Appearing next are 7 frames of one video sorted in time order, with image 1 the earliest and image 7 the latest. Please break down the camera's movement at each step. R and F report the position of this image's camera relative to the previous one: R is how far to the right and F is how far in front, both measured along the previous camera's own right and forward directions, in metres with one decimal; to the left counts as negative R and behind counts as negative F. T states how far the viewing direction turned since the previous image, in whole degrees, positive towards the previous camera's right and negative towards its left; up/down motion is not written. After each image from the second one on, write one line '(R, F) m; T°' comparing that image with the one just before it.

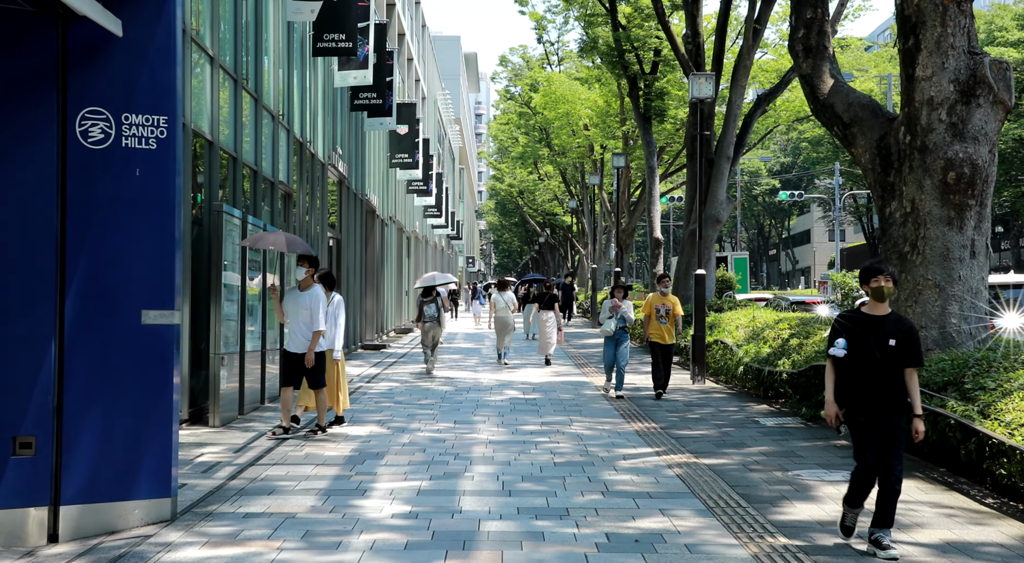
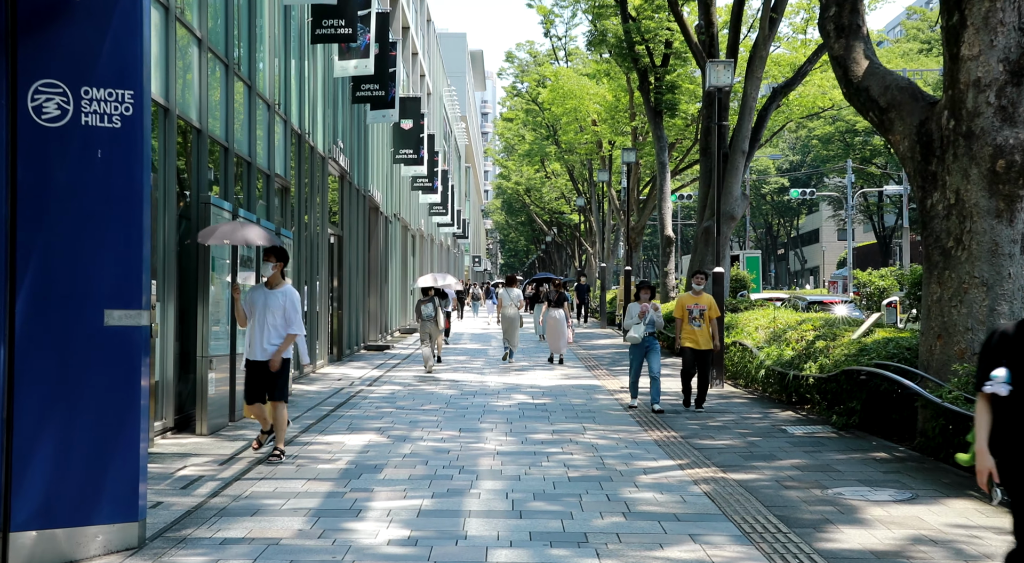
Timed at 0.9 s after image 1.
(0.0, +0.8) m; 0°
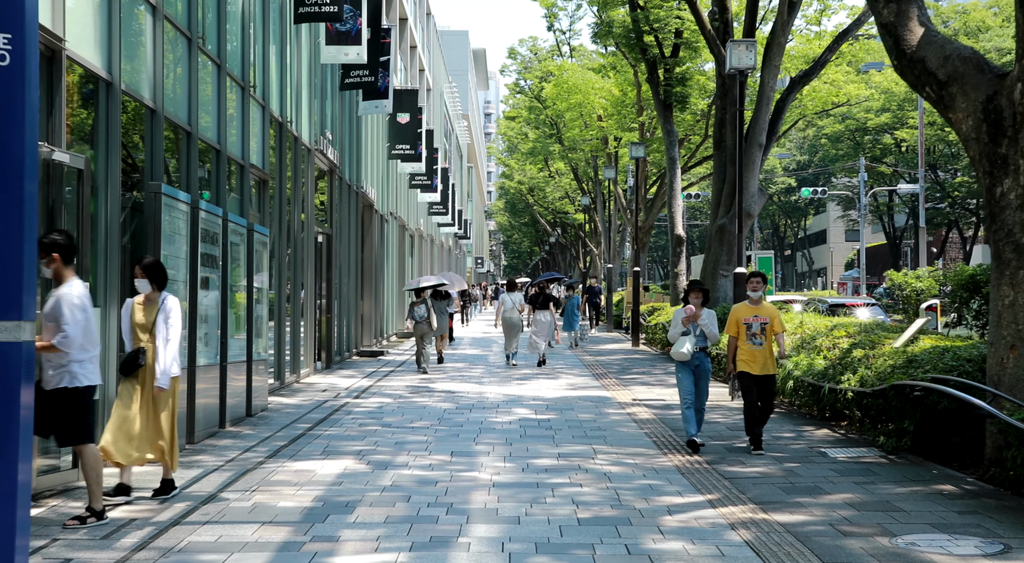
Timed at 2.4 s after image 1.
(0.0, +1.5) m; 0°
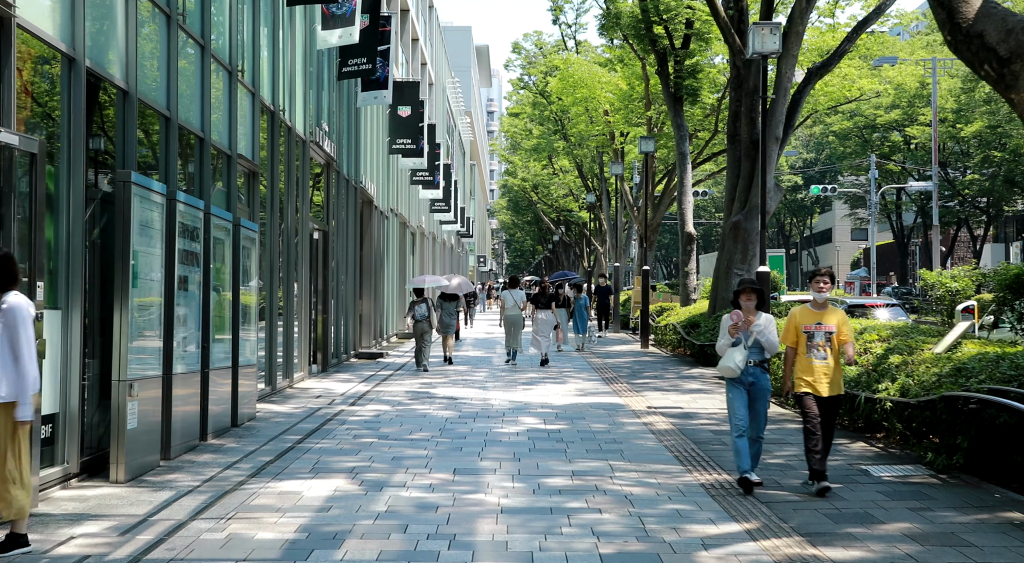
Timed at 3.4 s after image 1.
(-0.1, +0.9) m; 0°
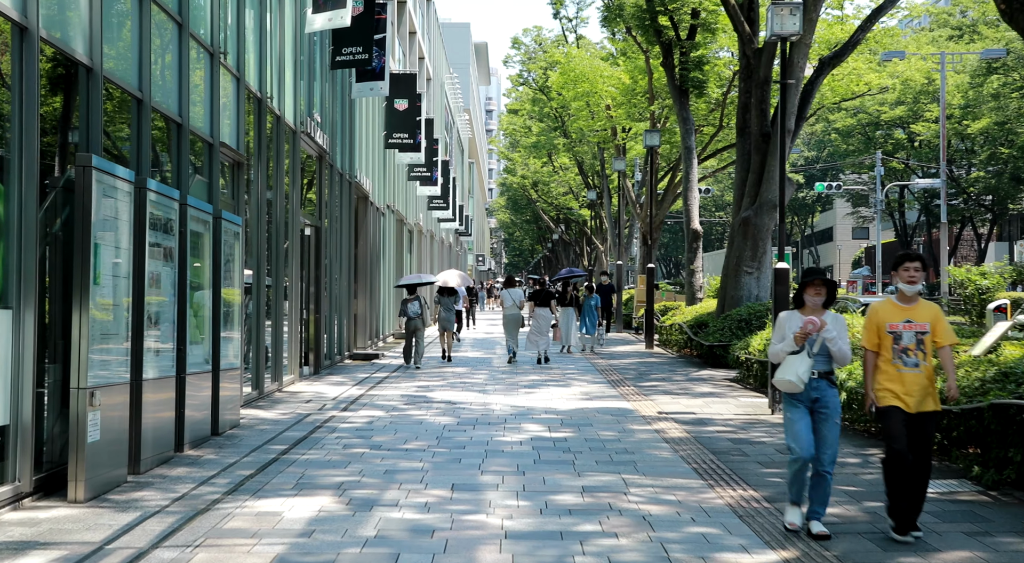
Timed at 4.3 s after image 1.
(0.0, +0.8) m; 0°
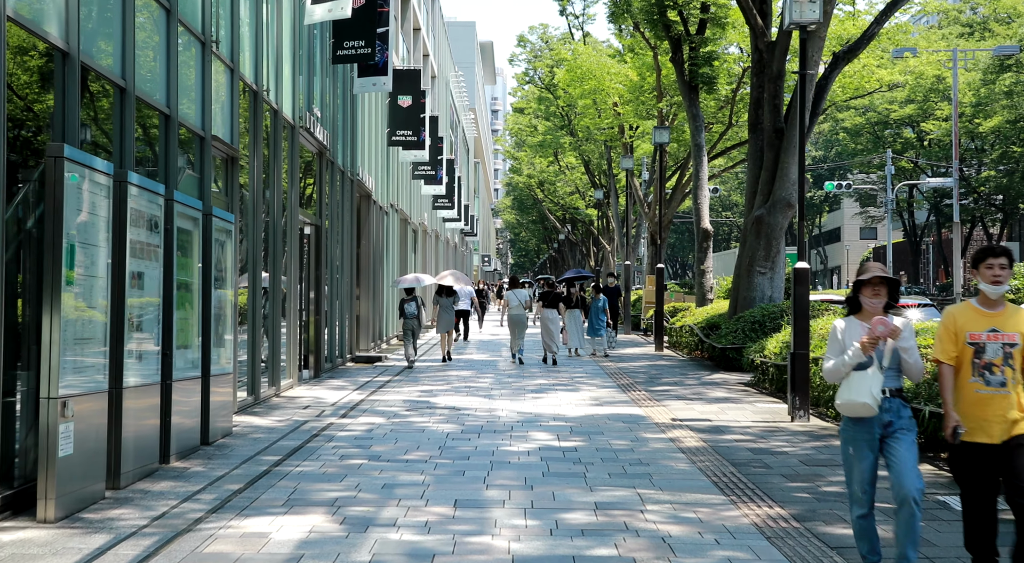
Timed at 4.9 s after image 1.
(0.0, +0.6) m; 0°
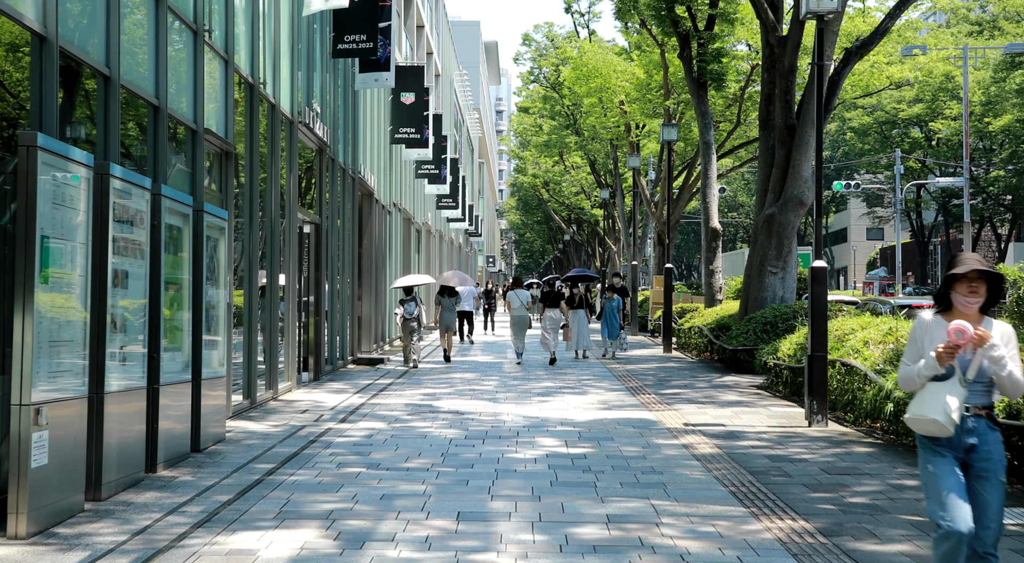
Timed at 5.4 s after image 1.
(0.0, +0.5) m; 0°
